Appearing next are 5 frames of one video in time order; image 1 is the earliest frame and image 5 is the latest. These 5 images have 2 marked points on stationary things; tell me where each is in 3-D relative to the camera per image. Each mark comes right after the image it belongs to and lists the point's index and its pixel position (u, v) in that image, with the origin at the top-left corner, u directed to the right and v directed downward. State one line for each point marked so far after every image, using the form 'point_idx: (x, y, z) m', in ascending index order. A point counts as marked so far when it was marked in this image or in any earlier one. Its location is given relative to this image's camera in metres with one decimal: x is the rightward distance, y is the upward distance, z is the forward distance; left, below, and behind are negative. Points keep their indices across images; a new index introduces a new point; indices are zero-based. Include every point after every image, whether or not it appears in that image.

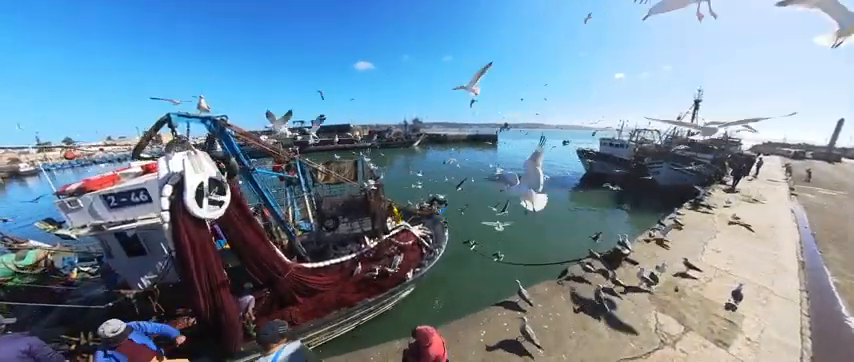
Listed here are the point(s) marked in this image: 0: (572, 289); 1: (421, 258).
0: (+3.4, -2.6, +7.4) m
1: (-0.2, -2.8, +11.4) m
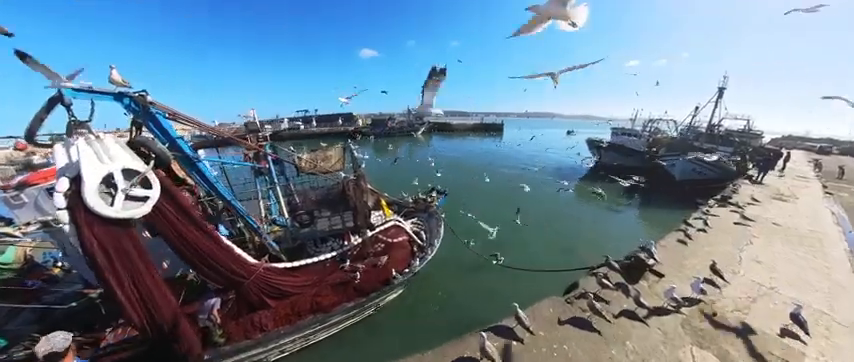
0: (+3.0, -2.5, +6.2) m
1: (-0.5, -2.5, +10.3) m
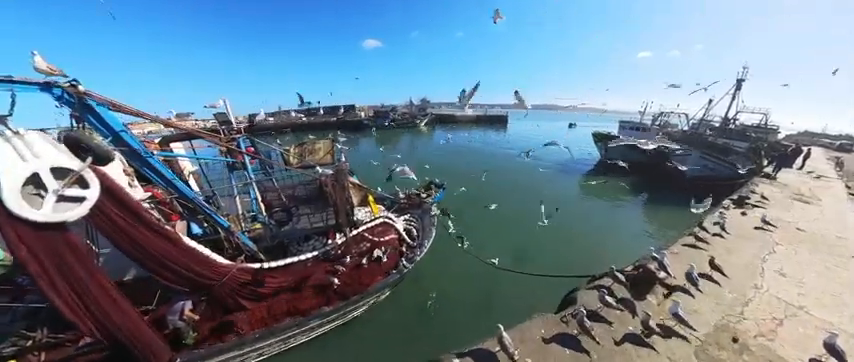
0: (+2.6, -2.5, +5.5) m
1: (-0.8, -2.3, +9.7) m
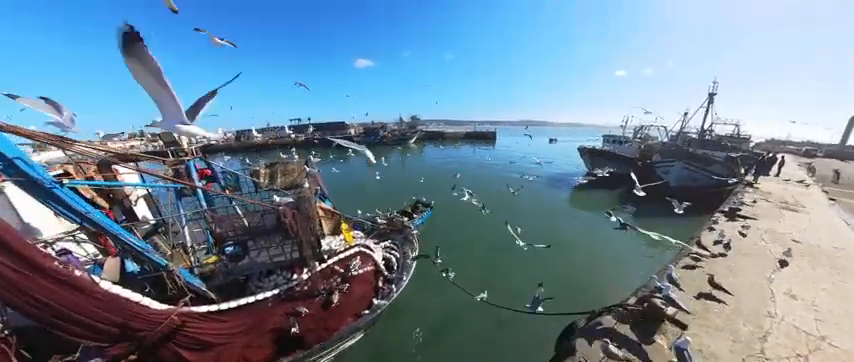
0: (+2.2, -2.8, +4.6) m
1: (-1.4, -3.0, +8.7) m
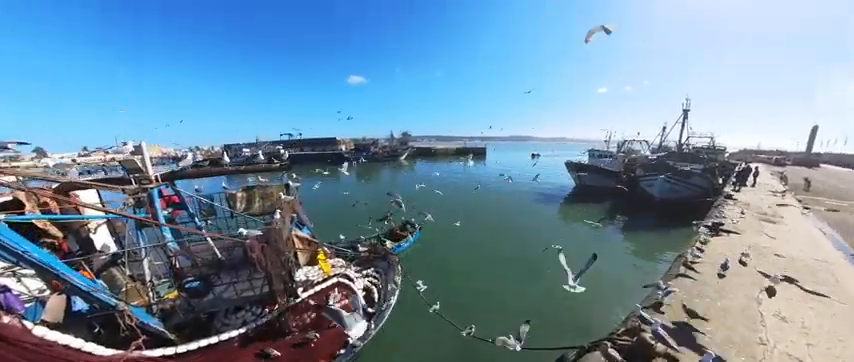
0: (+1.9, -3.2, +4.3) m
1: (-1.8, -3.7, +8.2) m
